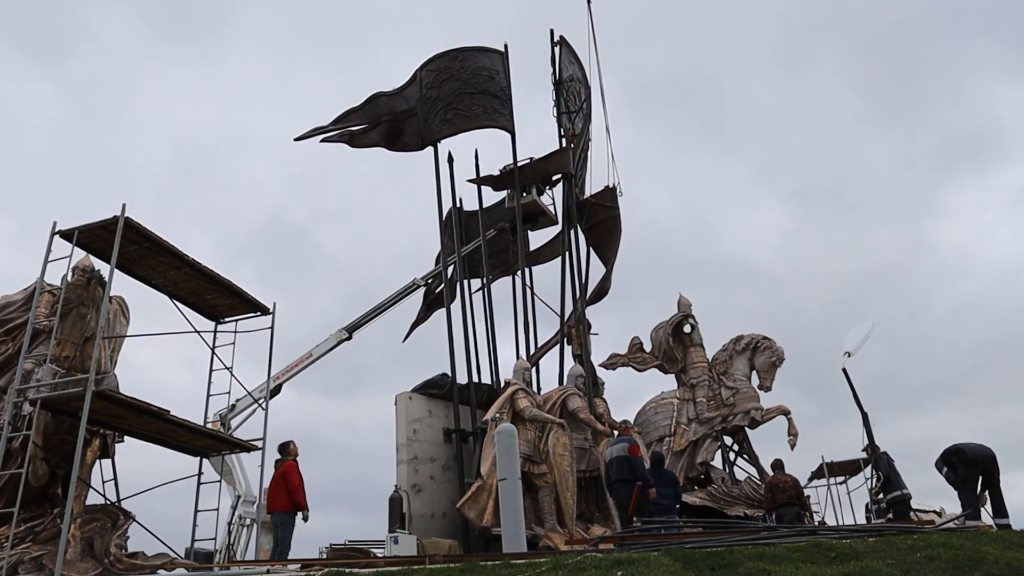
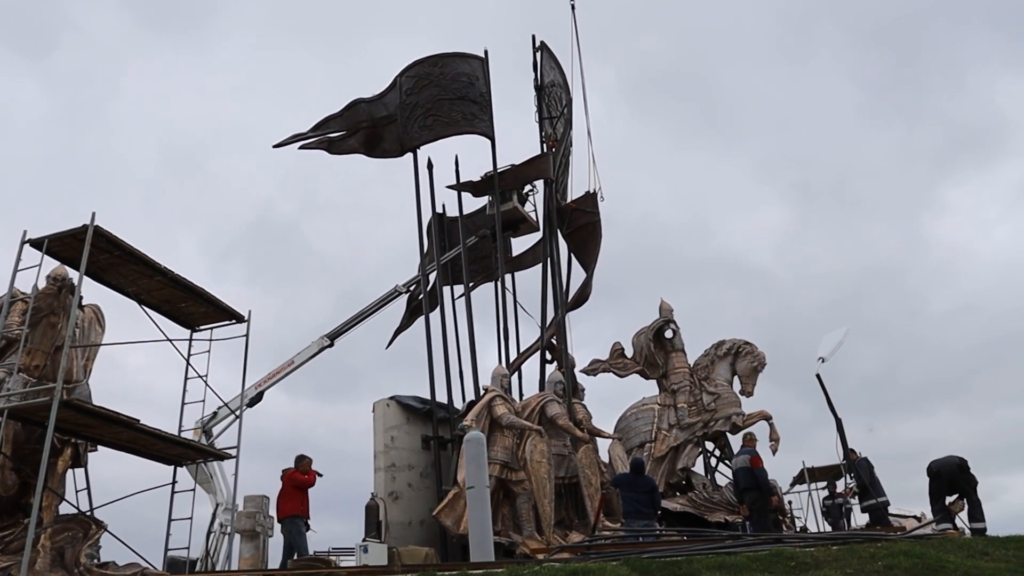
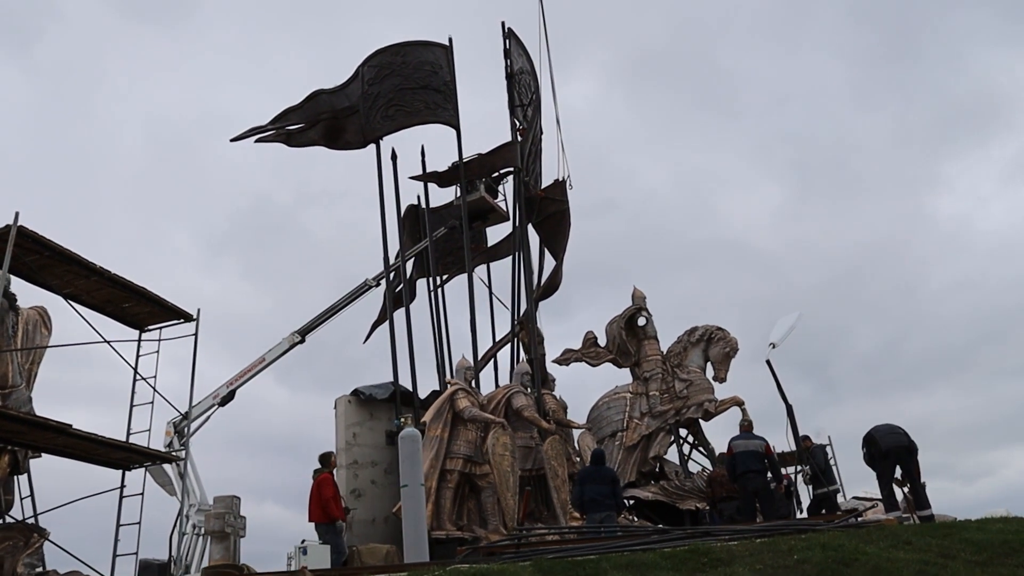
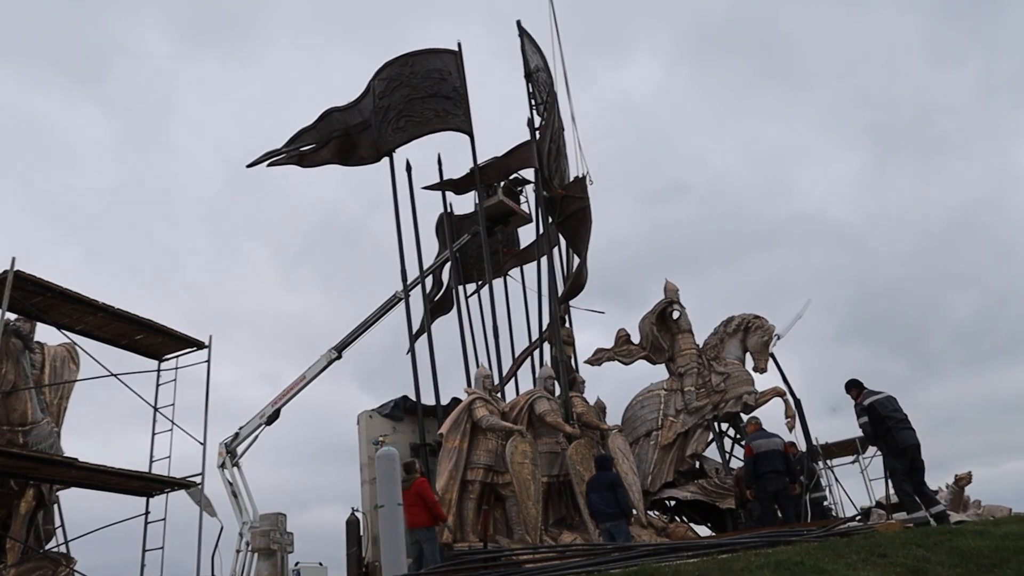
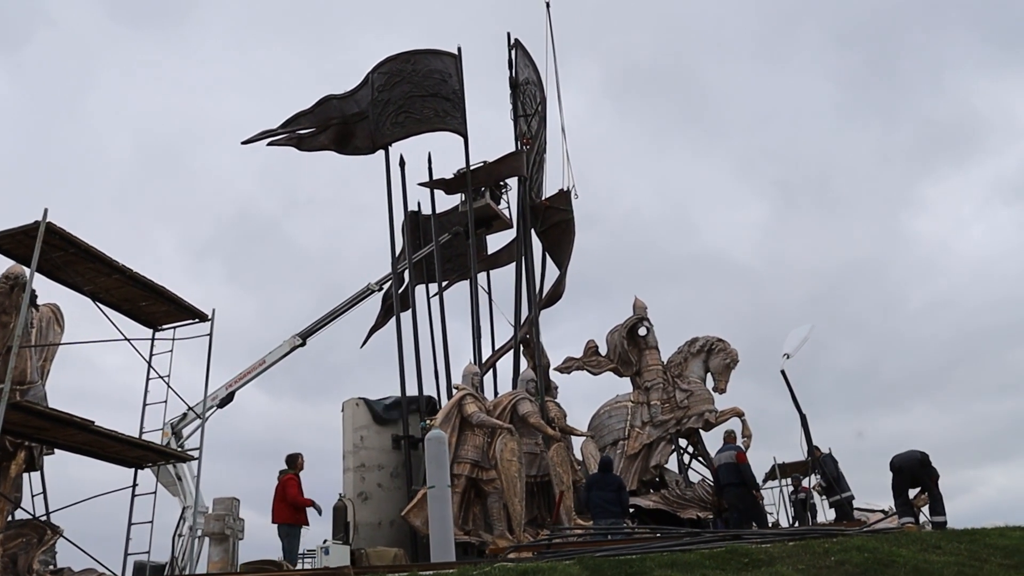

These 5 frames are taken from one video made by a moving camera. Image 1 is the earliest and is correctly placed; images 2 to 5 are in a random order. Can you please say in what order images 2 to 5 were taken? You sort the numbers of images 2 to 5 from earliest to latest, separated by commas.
2, 5, 3, 4
